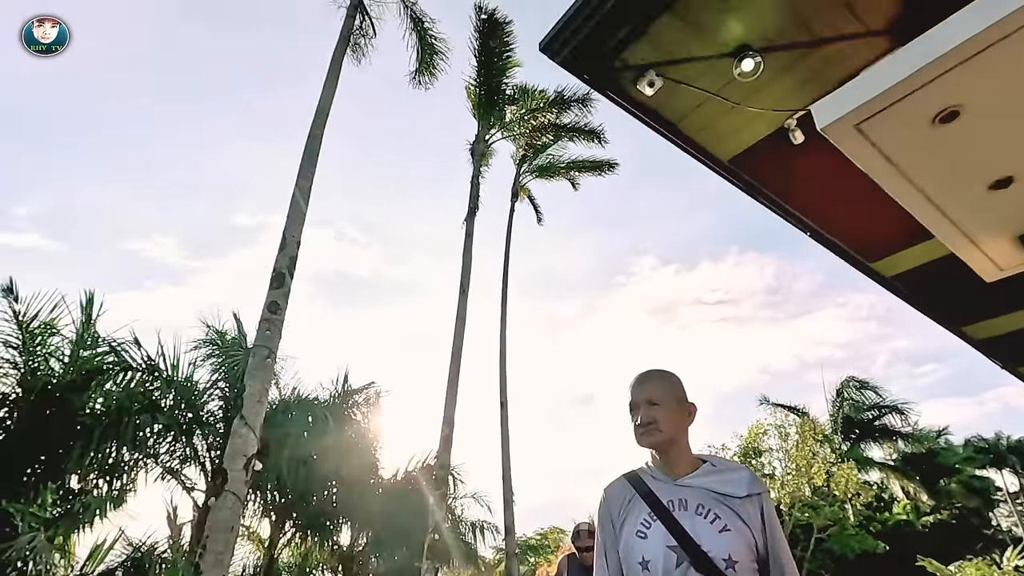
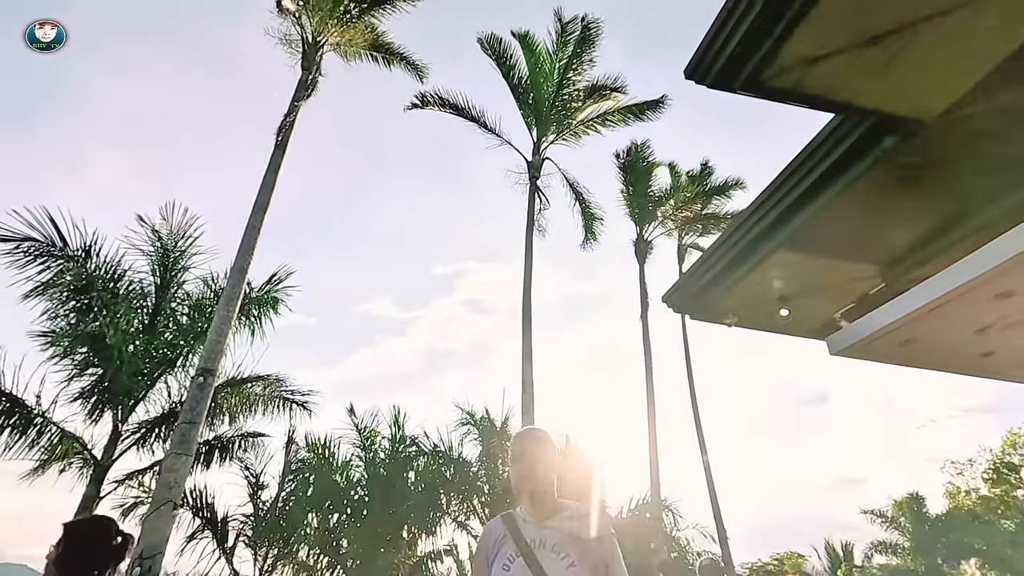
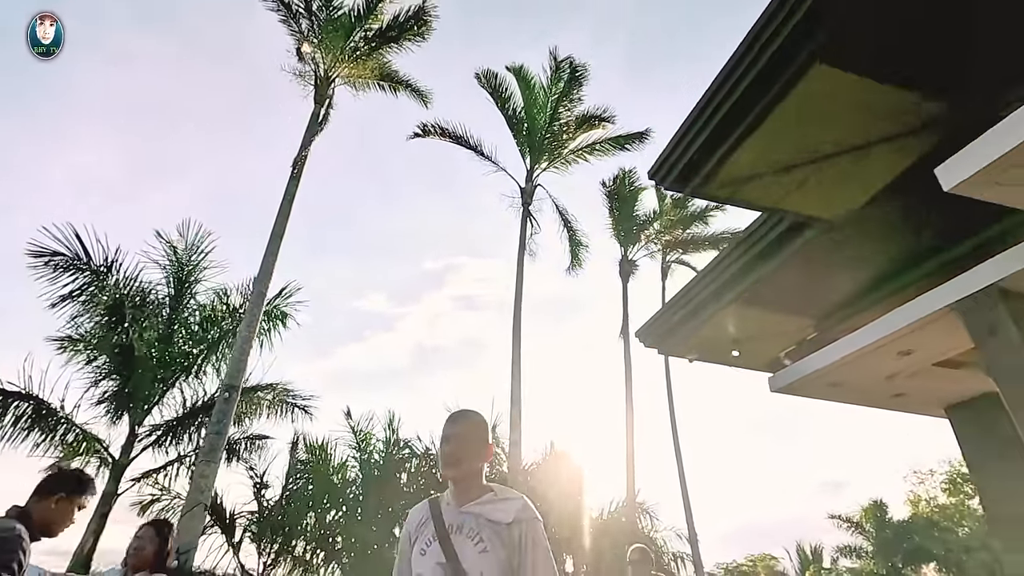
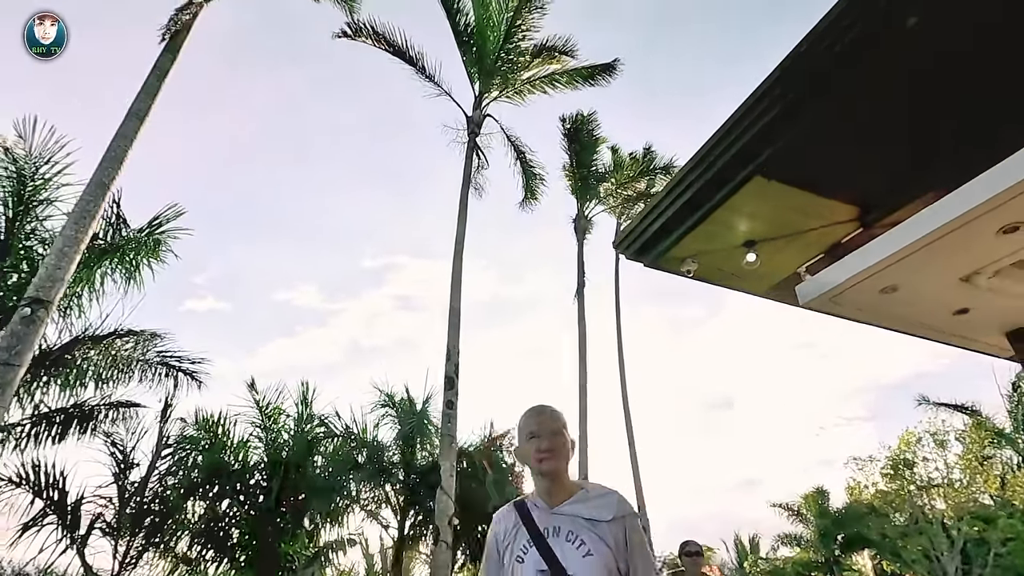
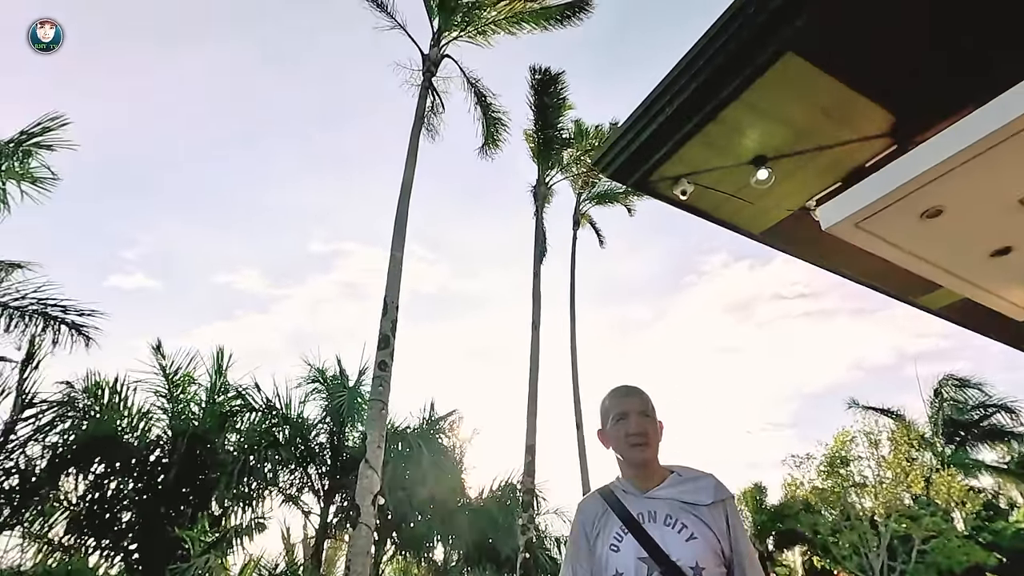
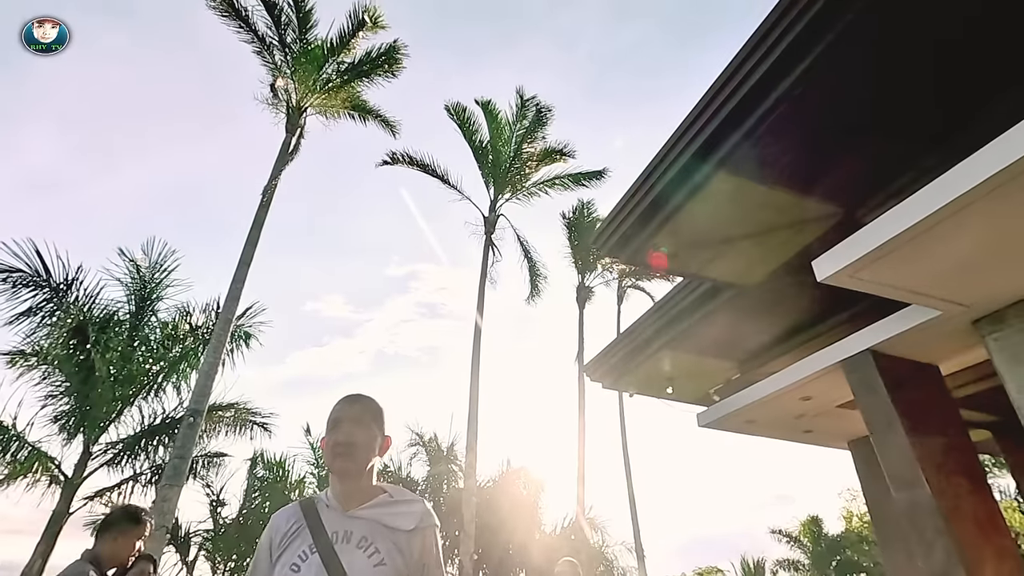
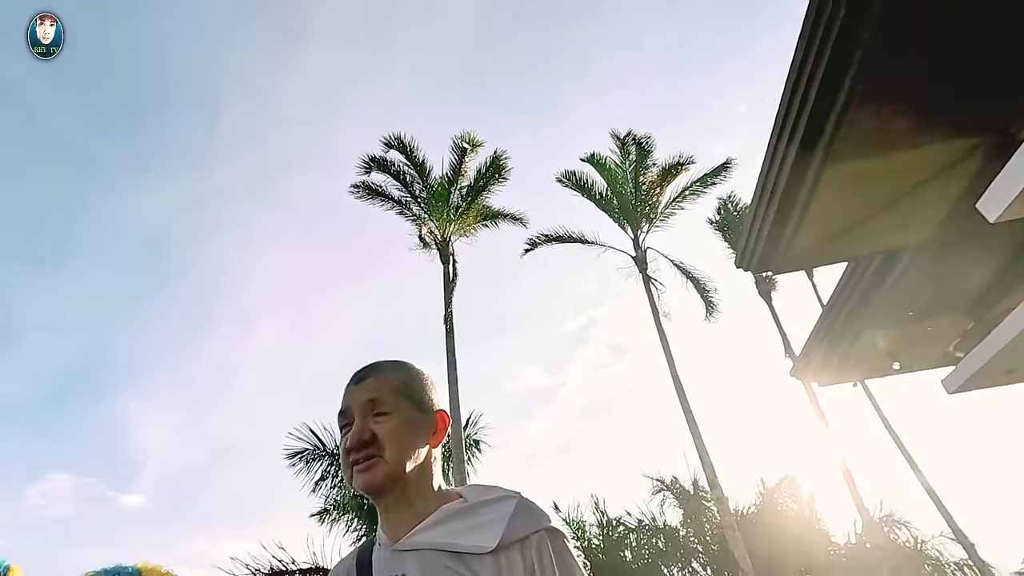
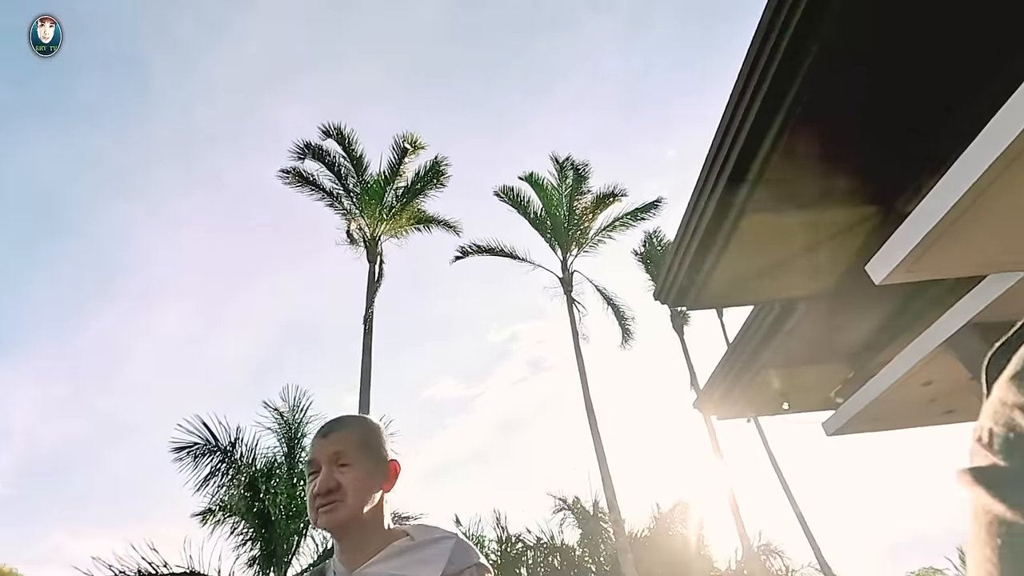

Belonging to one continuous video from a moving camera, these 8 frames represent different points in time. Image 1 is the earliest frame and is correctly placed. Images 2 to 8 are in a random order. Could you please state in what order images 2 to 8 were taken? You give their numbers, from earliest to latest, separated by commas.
5, 4, 2, 3, 6, 8, 7
